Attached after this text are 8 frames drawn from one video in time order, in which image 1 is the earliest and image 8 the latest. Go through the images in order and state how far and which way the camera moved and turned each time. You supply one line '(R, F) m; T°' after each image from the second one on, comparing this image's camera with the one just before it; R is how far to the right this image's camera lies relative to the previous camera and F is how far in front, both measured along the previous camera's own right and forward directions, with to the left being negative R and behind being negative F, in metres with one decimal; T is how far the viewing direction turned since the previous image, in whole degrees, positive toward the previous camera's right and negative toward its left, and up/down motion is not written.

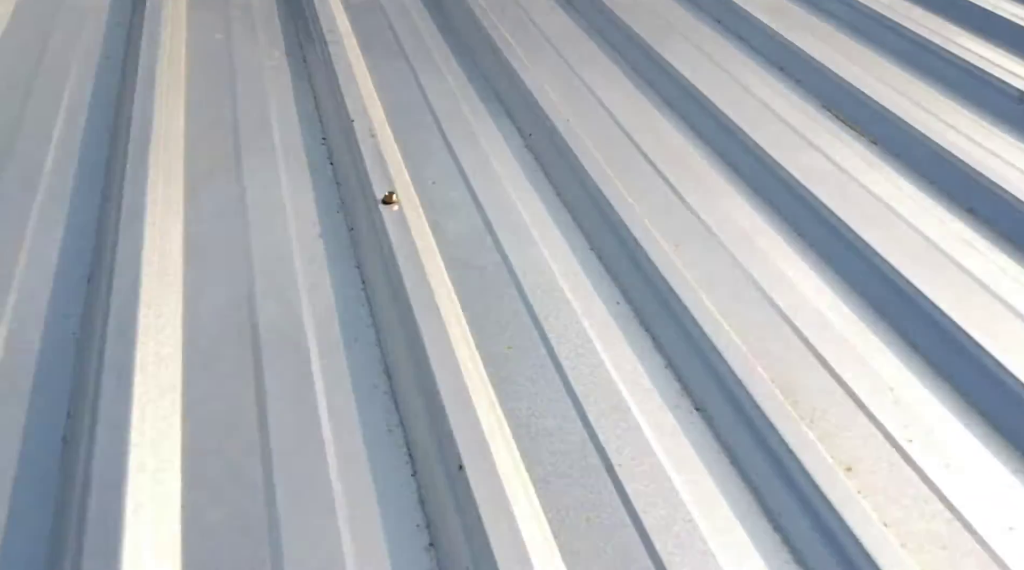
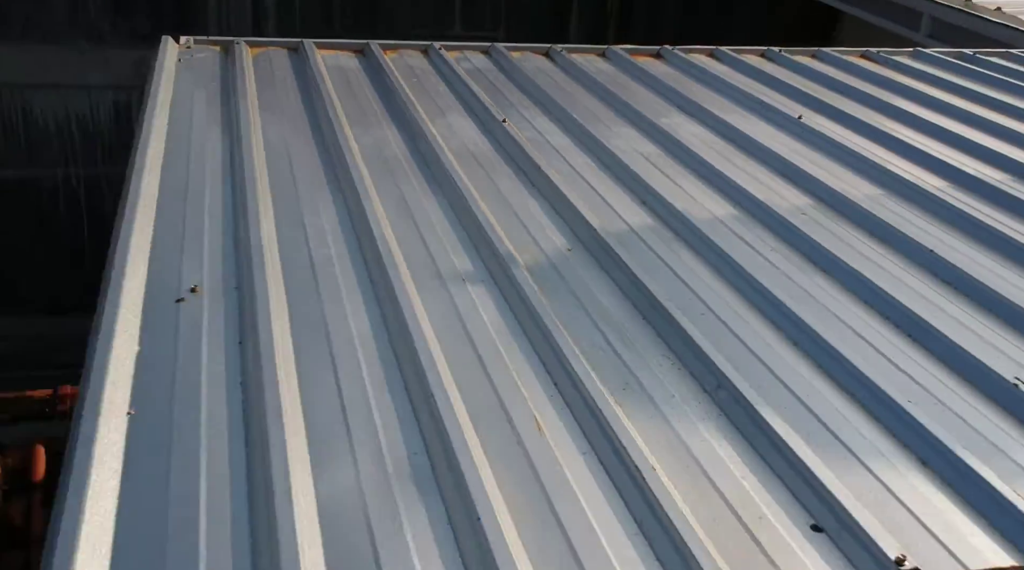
(+0.1, -0.6) m; -8°
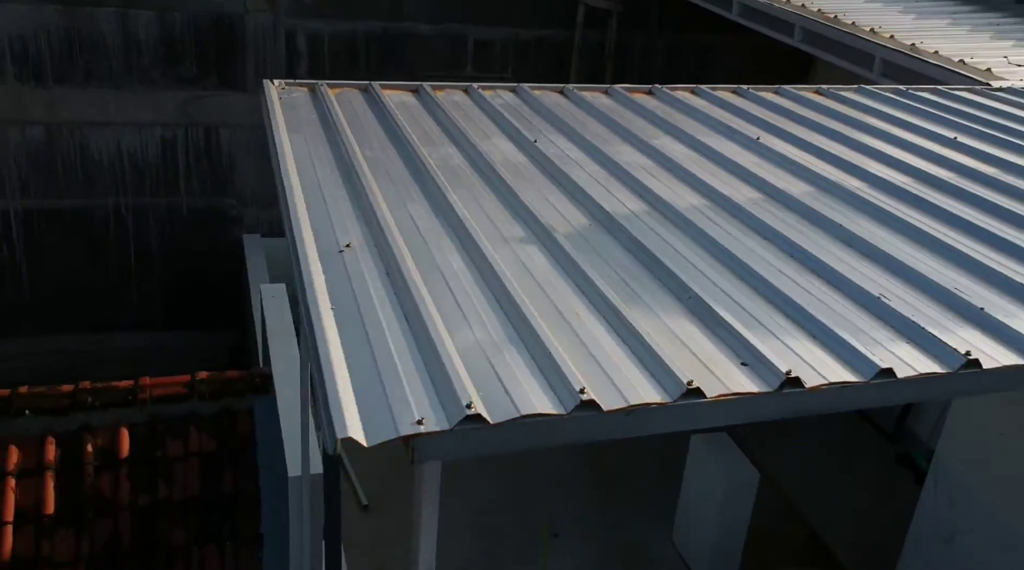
(-0.1, -0.6) m; 0°
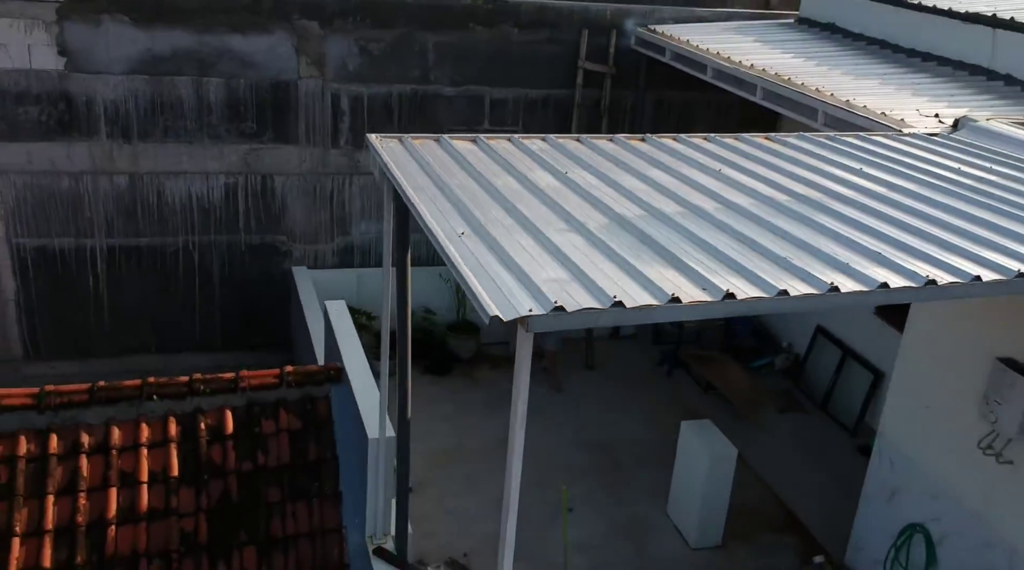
(-0.2, -1.1) m; +1°
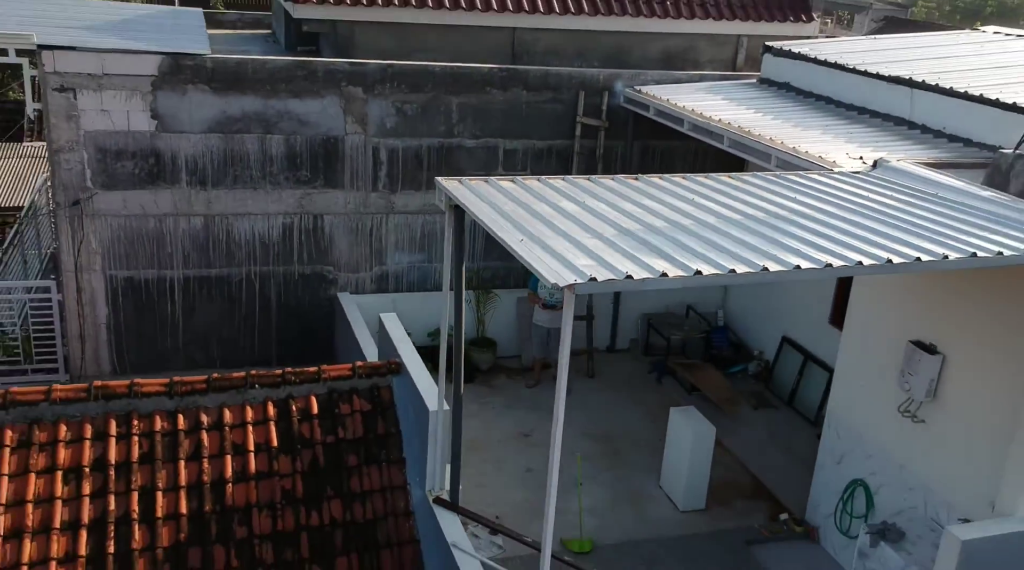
(-0.2, -1.4) m; +1°
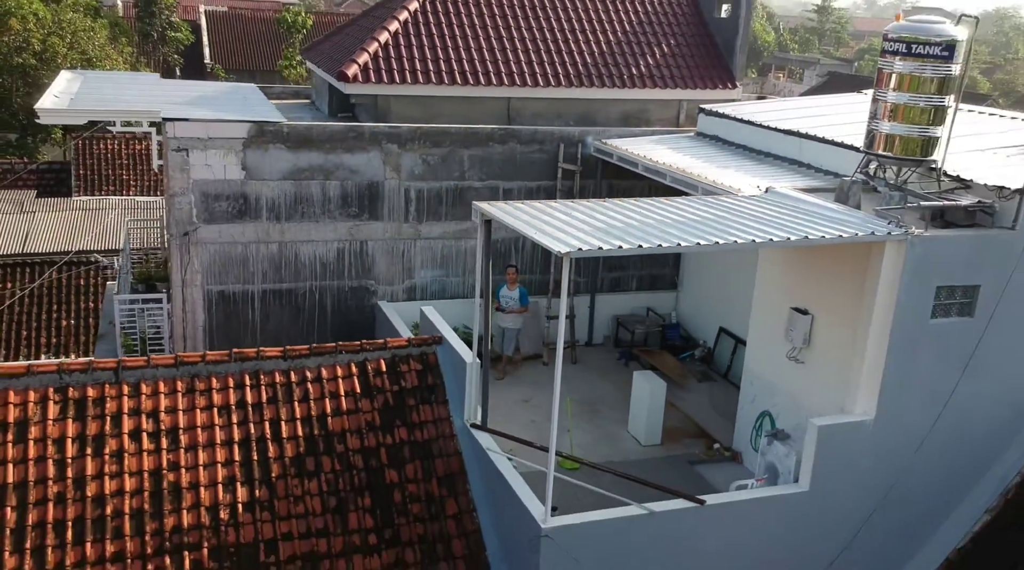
(-0.3, -2.7) m; +2°
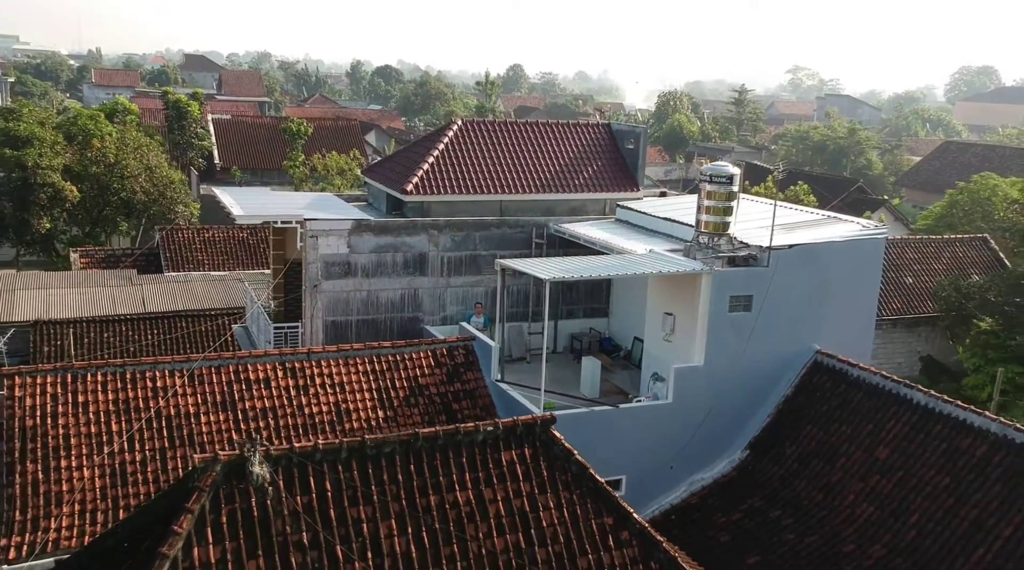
(-0.9, -7.4) m; +3°
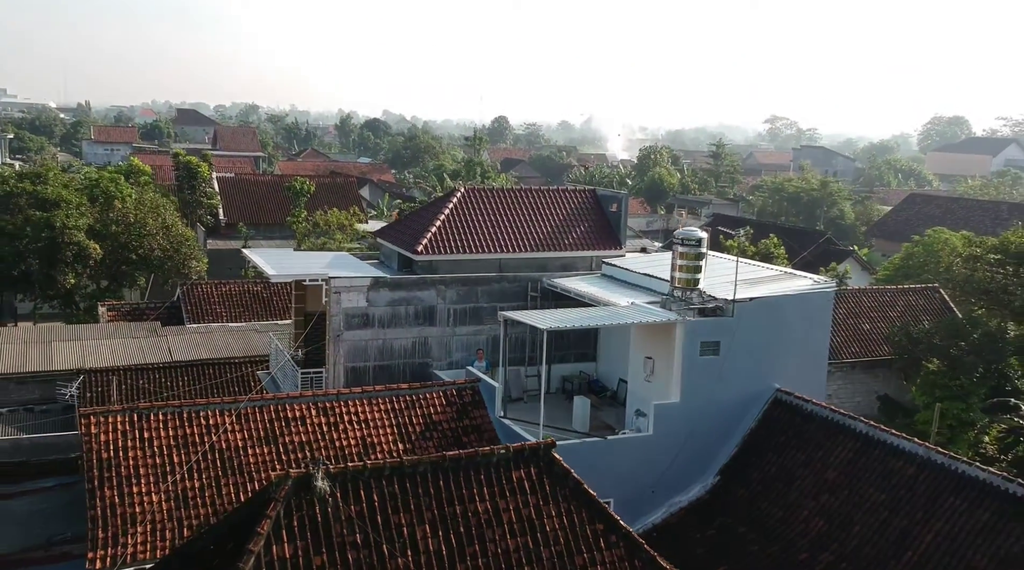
(-0.3, -2.5) m; +1°
